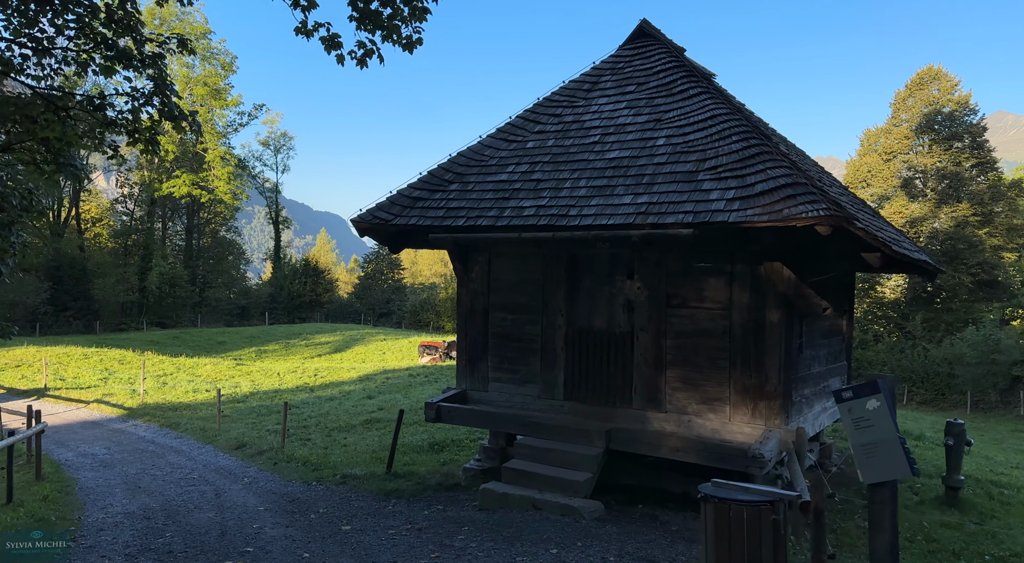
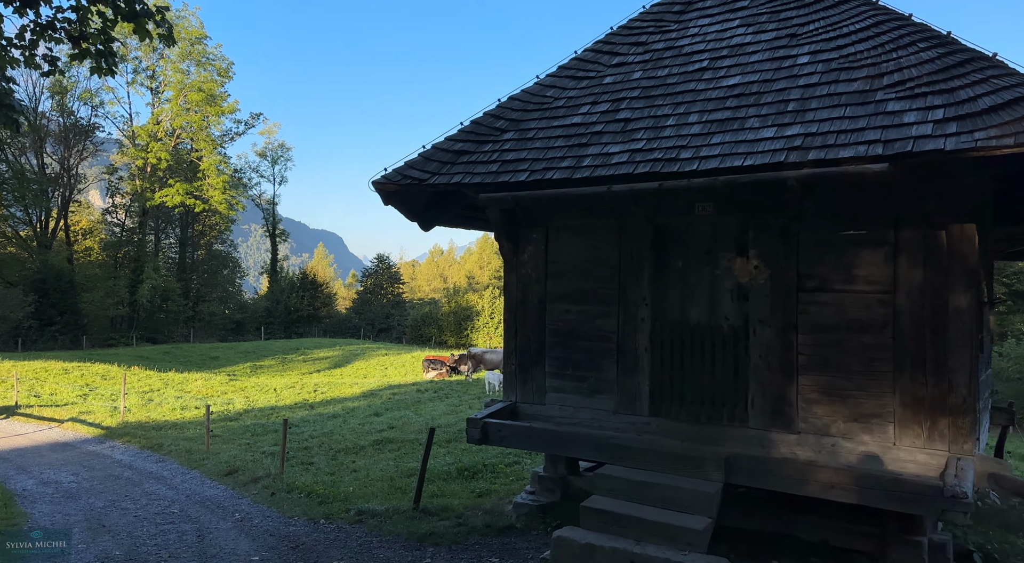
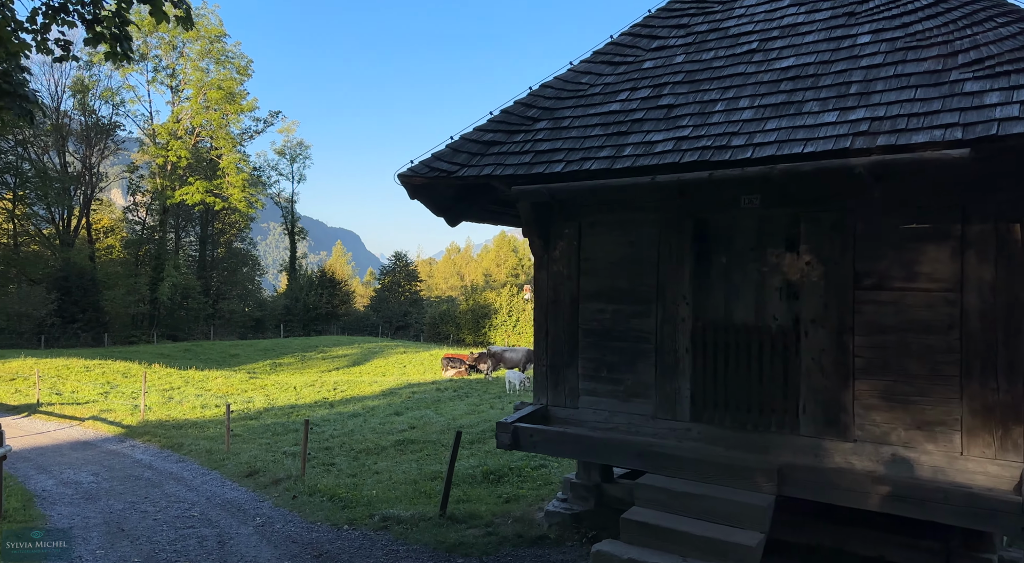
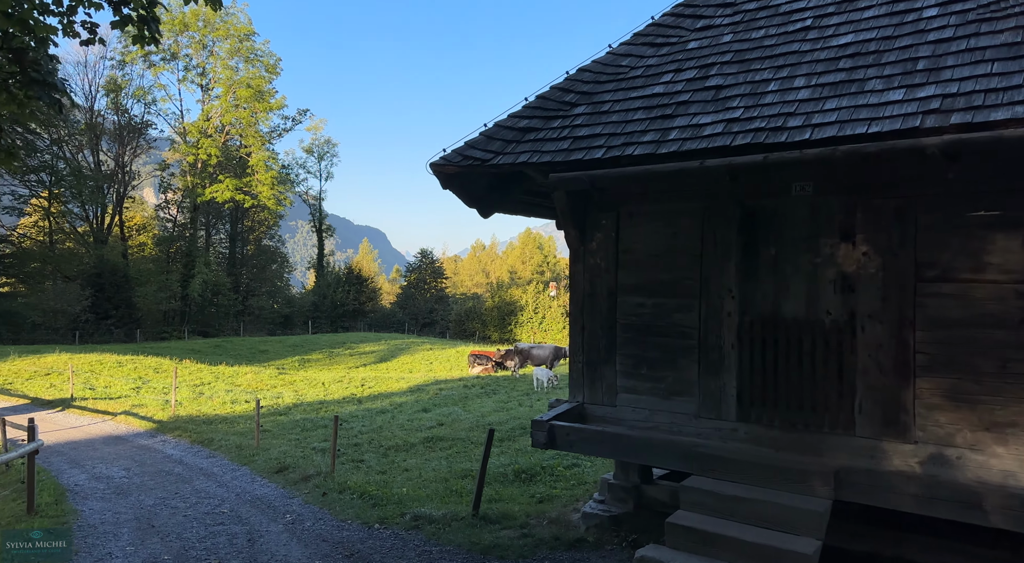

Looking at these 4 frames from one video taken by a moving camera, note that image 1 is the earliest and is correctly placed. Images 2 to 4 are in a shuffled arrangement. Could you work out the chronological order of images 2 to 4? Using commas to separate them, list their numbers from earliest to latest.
2, 3, 4
